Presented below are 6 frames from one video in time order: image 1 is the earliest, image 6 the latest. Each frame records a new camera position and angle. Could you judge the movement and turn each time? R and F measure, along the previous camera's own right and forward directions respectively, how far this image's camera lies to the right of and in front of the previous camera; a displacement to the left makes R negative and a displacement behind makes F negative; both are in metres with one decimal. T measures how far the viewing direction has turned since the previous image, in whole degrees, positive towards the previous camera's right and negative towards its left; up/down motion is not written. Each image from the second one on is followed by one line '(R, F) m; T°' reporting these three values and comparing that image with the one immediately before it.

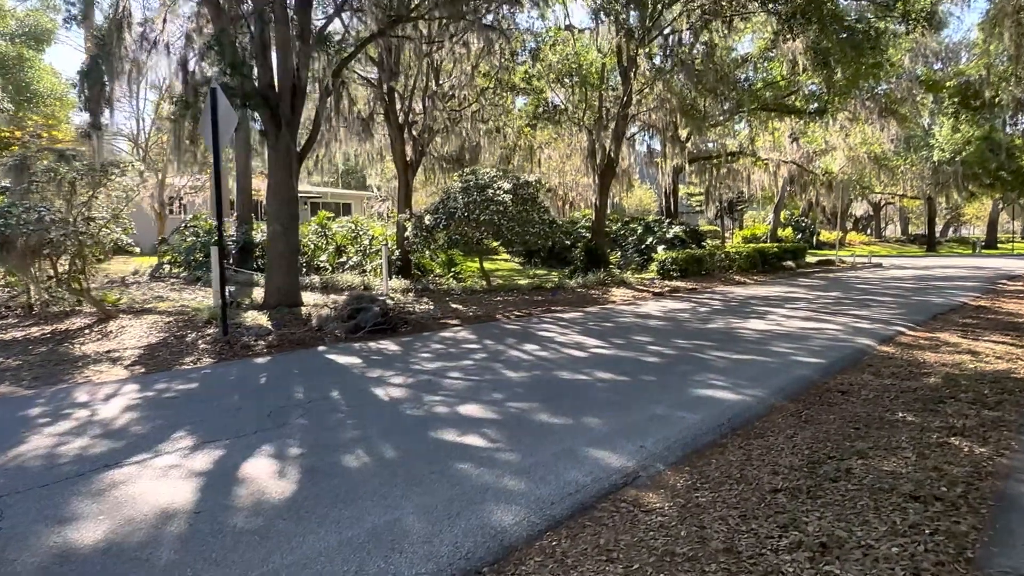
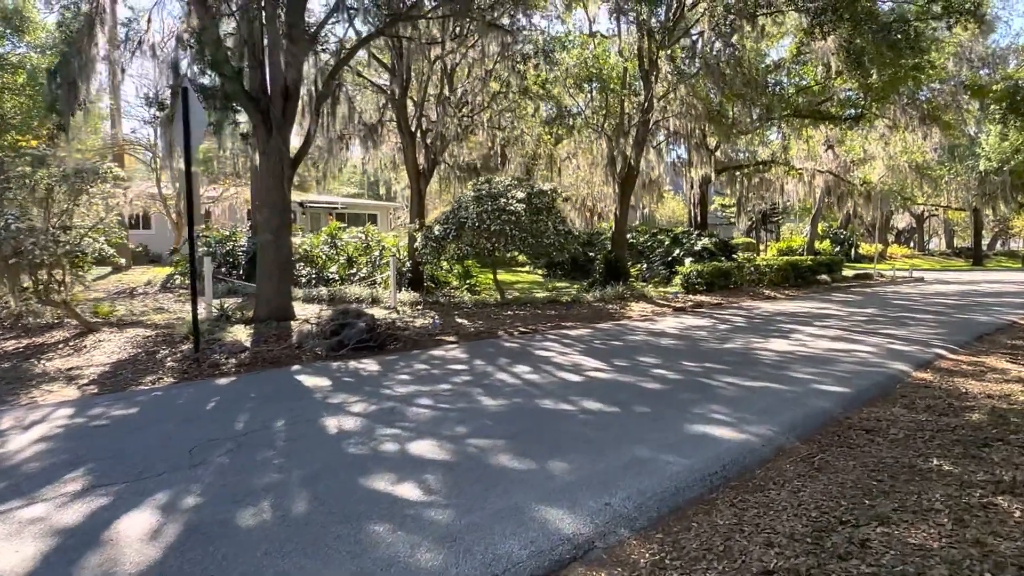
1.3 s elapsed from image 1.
(+0.4, +0.7) m; -3°
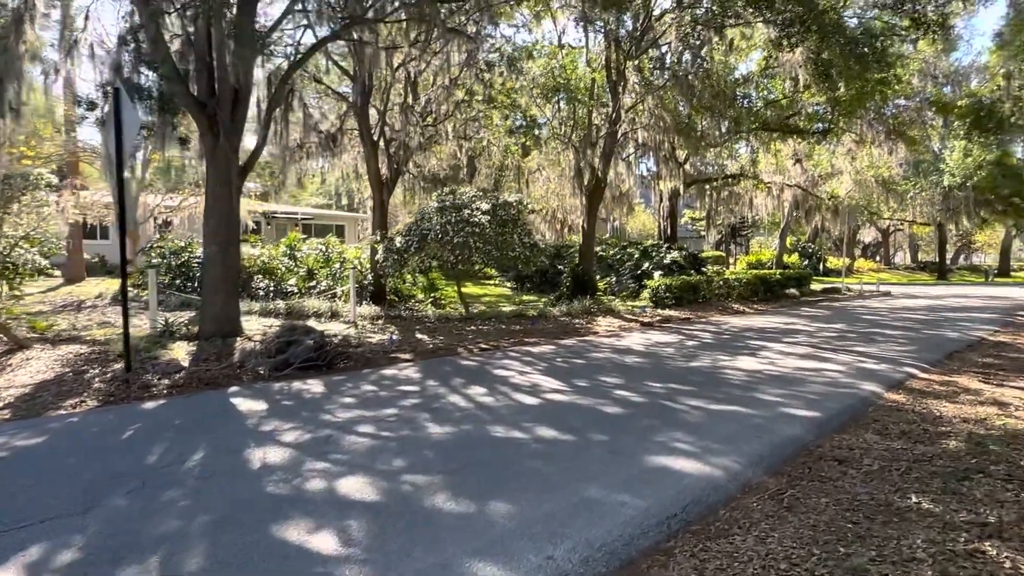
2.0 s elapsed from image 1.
(+0.2, +0.4) m; +2°
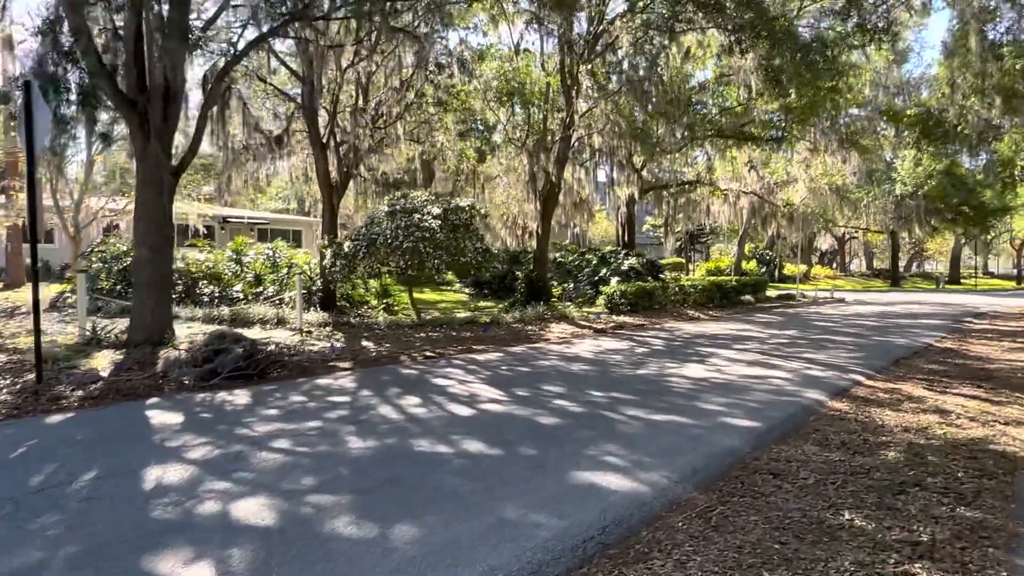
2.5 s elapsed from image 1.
(+0.2, +0.2) m; +3°
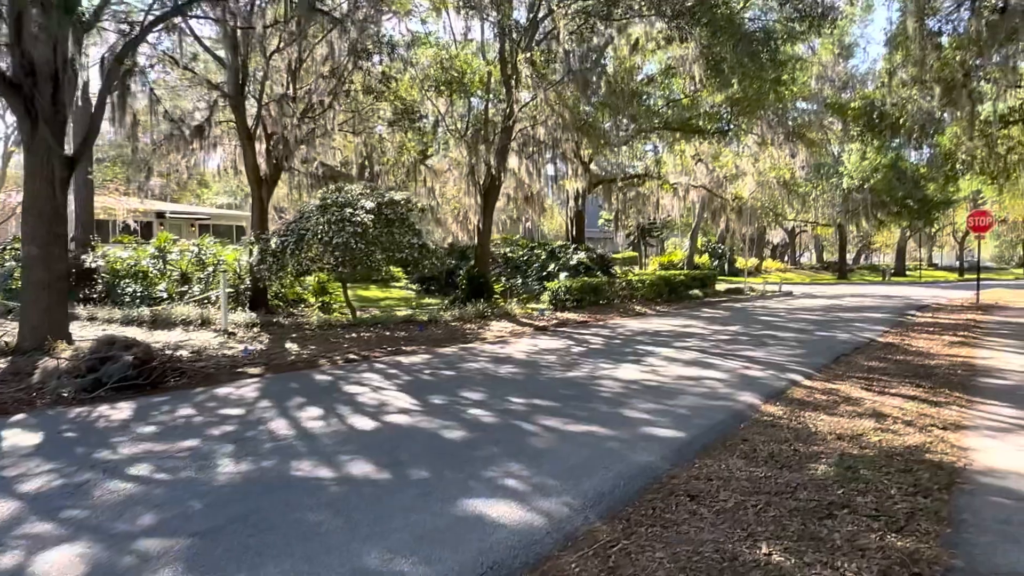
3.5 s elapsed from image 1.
(+0.4, +0.5) m; +3°
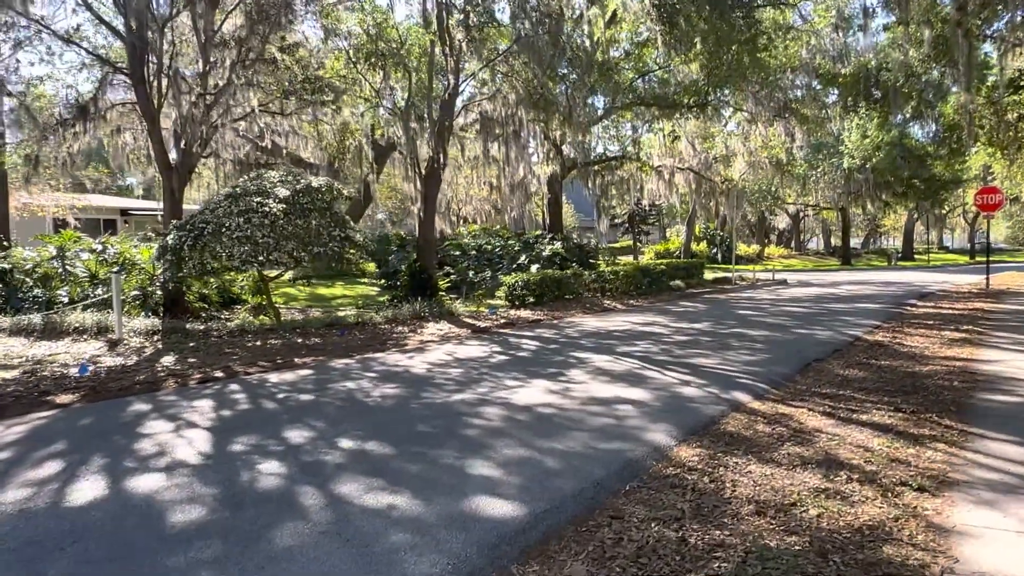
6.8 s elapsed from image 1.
(+1.1, +1.6) m; -1°
